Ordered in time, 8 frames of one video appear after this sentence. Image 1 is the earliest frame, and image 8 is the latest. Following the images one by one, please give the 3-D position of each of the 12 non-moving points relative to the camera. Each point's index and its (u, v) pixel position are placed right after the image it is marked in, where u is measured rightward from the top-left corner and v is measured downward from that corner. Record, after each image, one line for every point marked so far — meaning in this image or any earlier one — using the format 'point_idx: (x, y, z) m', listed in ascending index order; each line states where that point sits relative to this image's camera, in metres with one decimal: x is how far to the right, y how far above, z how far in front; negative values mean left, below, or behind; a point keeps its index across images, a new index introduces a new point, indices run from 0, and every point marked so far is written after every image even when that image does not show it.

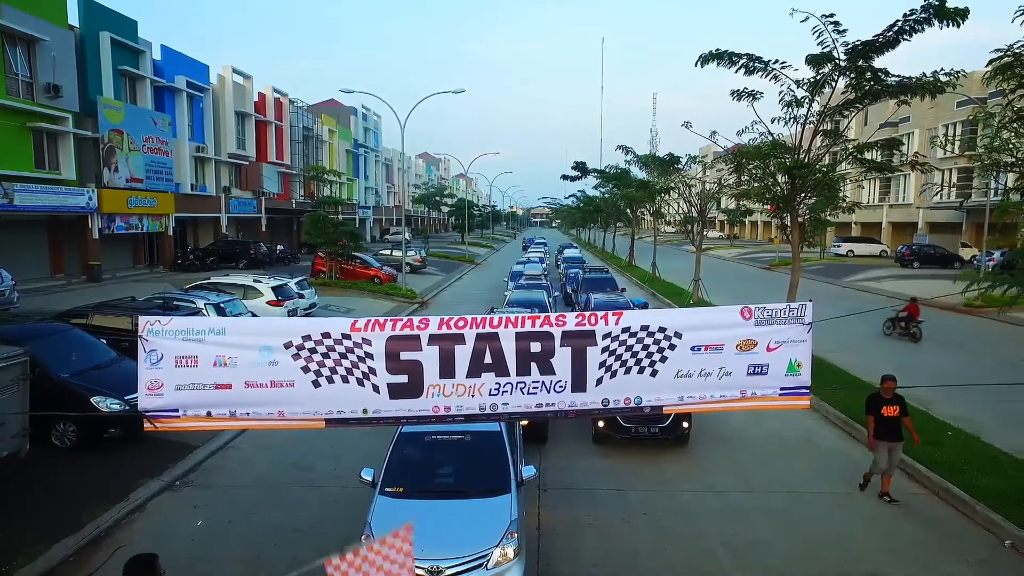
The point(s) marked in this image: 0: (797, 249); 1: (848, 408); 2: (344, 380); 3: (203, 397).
0: (+6.9, +1.0, +15.0) m
1: (+6.1, -2.2, +11.3) m
2: (-1.7, -0.9, +7.0) m
3: (-2.9, -1.0, +6.9) m
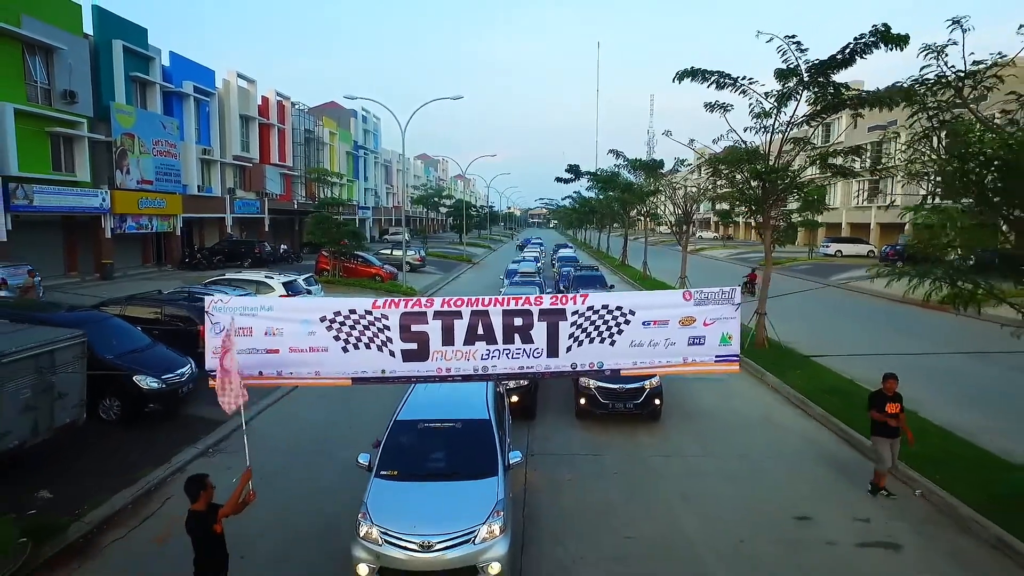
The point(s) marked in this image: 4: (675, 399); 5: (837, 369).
0: (+6.8, +1.1, +16.3) m
1: (+6.0, -2.1, +12.5) m
2: (-1.8, -0.8, +8.2) m
3: (-3.1, -0.9, +8.1) m
4: (+3.3, -2.3, +12.6) m
5: (+7.6, -1.9, +14.4) m
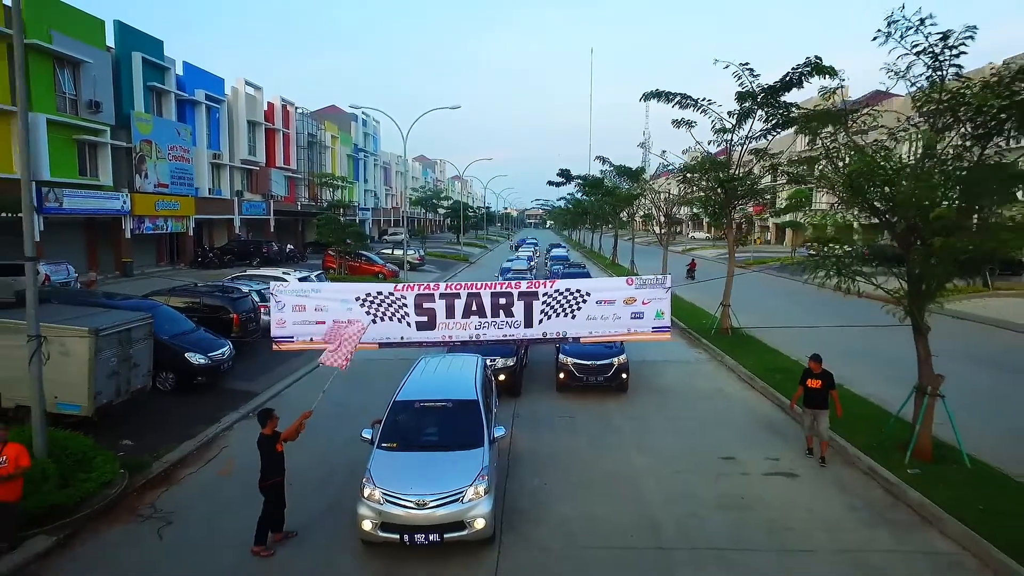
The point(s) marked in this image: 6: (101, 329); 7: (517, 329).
0: (+6.5, +1.2, +18.4) m
1: (+5.7, -1.9, +14.6) m
2: (-2.0, -0.6, +10.3) m
3: (-3.3, -0.7, +10.2) m
4: (+3.1, -2.1, +14.7) m
5: (+7.3, -1.7, +16.5) m
6: (-6.5, -0.6, +9.7) m
7: (0.0, -0.8, +10.5) m
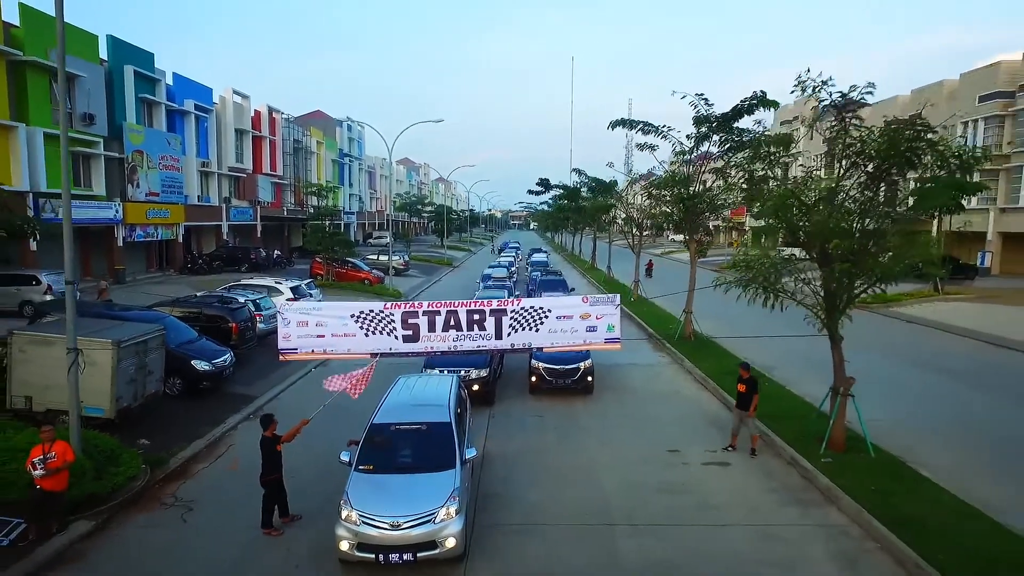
0: (+5.9, +1.0, +20.0) m
1: (+5.2, -2.2, +16.2) m
2: (-2.5, -0.9, +11.6) m
3: (-3.7, -1.0, +11.5) m
4: (+2.5, -2.4, +16.2) m
5: (+6.7, -2.0, +18.1) m
6: (-6.9, -0.9, +11.0) m
7: (-0.4, -1.0, +11.9) m
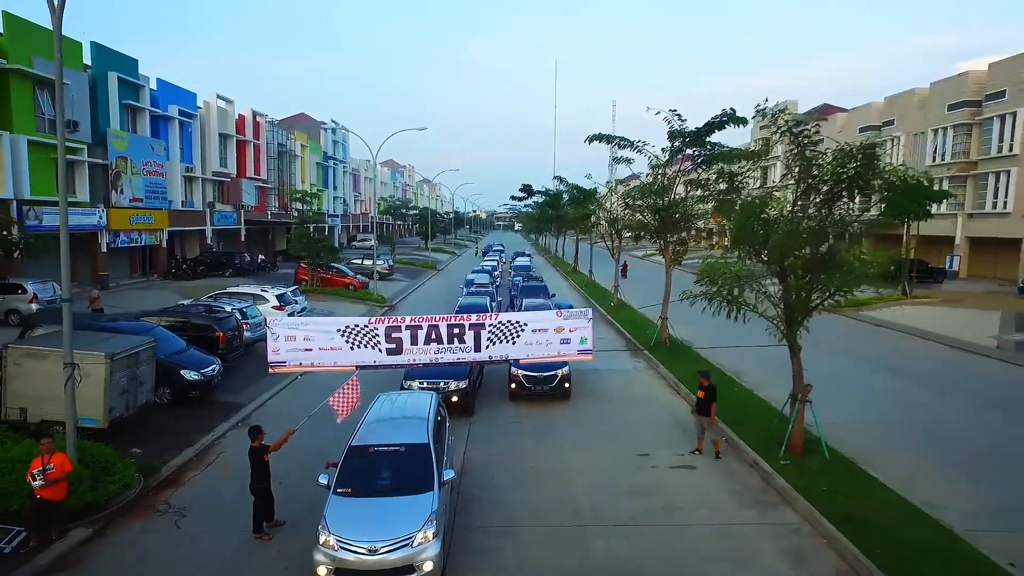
0: (+5.2, +0.7, +20.7) m
1: (+4.6, -2.4, +16.9) m
2: (-2.9, -1.1, +12.2) m
3: (-4.1, -1.3, +12.0) m
4: (+2.0, -2.6, +16.8) m
5: (+6.1, -2.2, +18.8) m
6: (-7.3, -1.2, +11.4) m
7: (-0.9, -1.3, +12.5) m
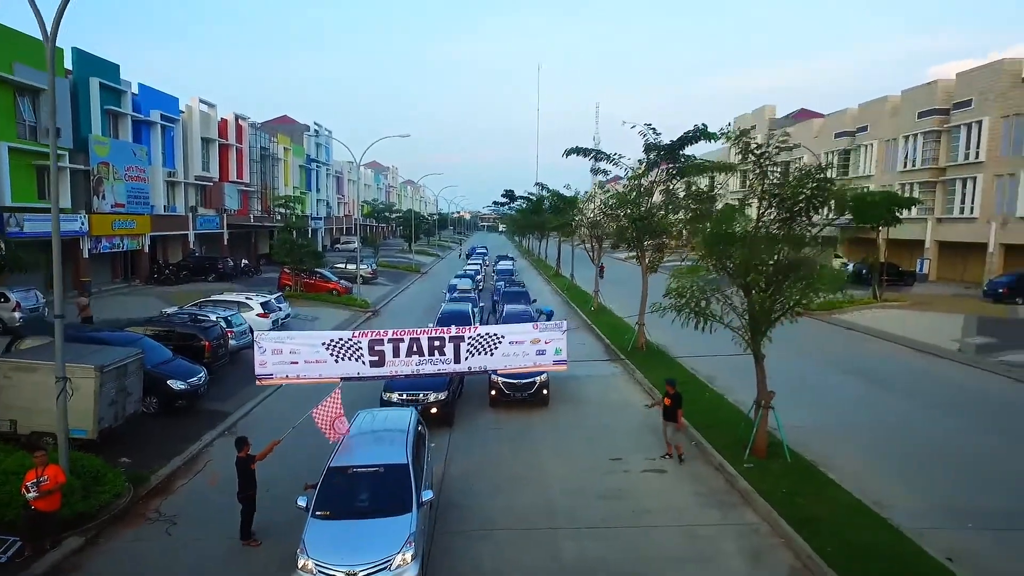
0: (+4.6, +0.5, +21.3) m
1: (+4.1, -2.6, +17.5) m
2: (-3.3, -1.4, +12.6) m
3: (-4.6, -1.5, +12.4) m
4: (+1.4, -2.9, +17.3) m
5: (+5.6, -2.5, +19.5) m
6: (-7.7, -1.5, +11.7) m
7: (-1.3, -1.5, +12.9) m
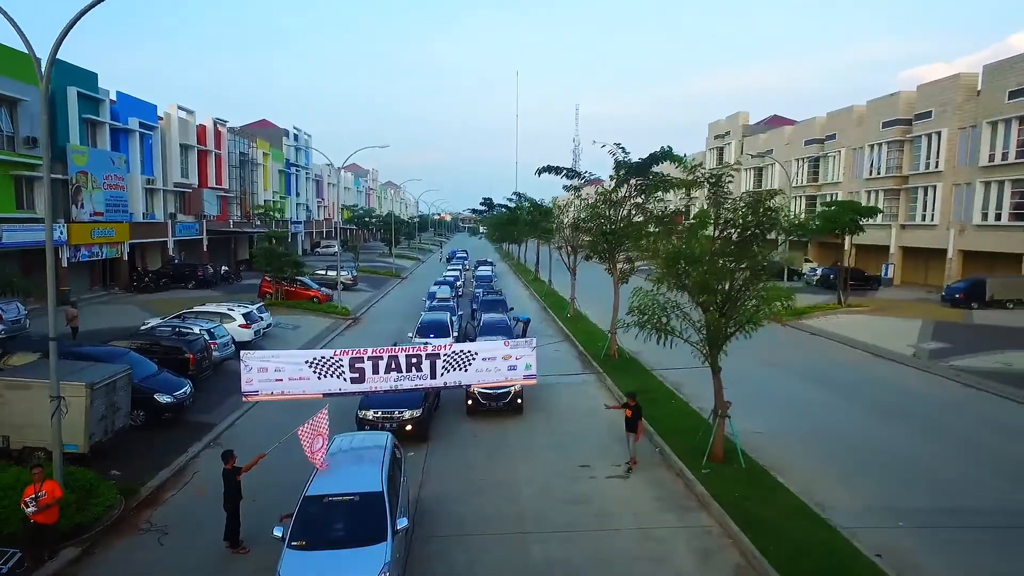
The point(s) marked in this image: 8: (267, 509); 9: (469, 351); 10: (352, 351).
0: (+3.8, +0.1, +22.2) m
1: (+3.4, -3.0, +18.4) m
2: (-3.9, -1.8, +13.2) m
3: (-5.1, -1.9, +13.0) m
4: (+0.7, -3.3, +18.1) m
5: (+4.8, -2.8, +20.4) m
6: (-8.2, -1.9, +12.2) m
7: (-1.9, -1.9, +13.7) m
8: (-4.6, -4.1, +11.5) m
9: (-0.9, -1.3, +13.9) m
10: (-3.4, -1.2, +13.2) m
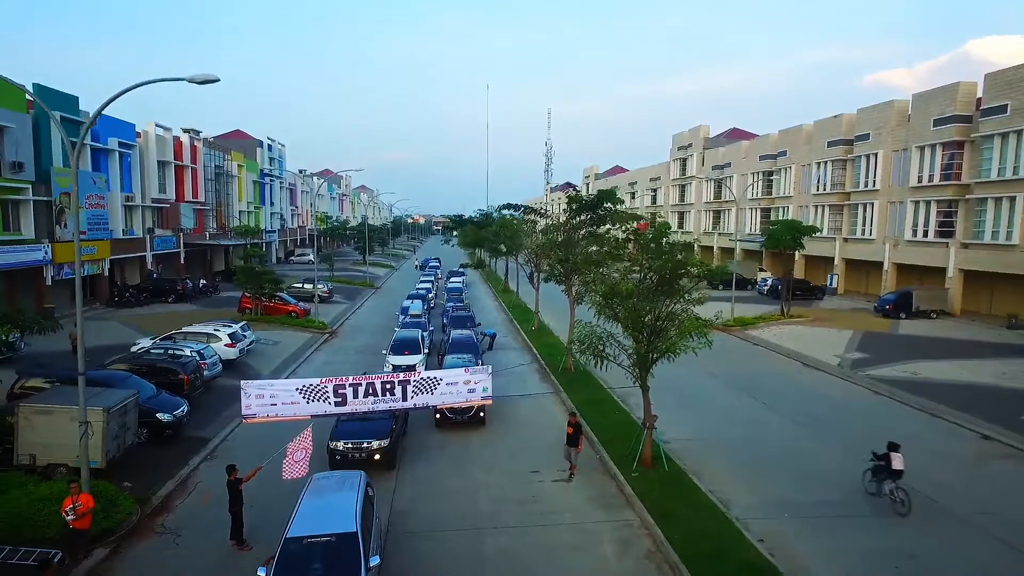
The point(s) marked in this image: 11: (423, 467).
0: (+2.4, -0.7, +24.6) m
1: (+2.2, -3.8, +20.7) m
2: (-4.9, -2.6, +15.3) m
3: (-6.1, -2.7, +15.0) m
4: (-0.4, -4.1, +20.4) m
5: (+3.5, -3.6, +22.8) m
6: (-9.2, -2.7, +14.1) m
7: (-2.9, -2.7, +15.8) m
8: (-5.4, -4.9, +13.6) m
9: (-1.9, -2.1, +16.1) m
10: (-4.4, -2.1, +15.3) m
11: (-2.2, -4.6, +15.9) m
